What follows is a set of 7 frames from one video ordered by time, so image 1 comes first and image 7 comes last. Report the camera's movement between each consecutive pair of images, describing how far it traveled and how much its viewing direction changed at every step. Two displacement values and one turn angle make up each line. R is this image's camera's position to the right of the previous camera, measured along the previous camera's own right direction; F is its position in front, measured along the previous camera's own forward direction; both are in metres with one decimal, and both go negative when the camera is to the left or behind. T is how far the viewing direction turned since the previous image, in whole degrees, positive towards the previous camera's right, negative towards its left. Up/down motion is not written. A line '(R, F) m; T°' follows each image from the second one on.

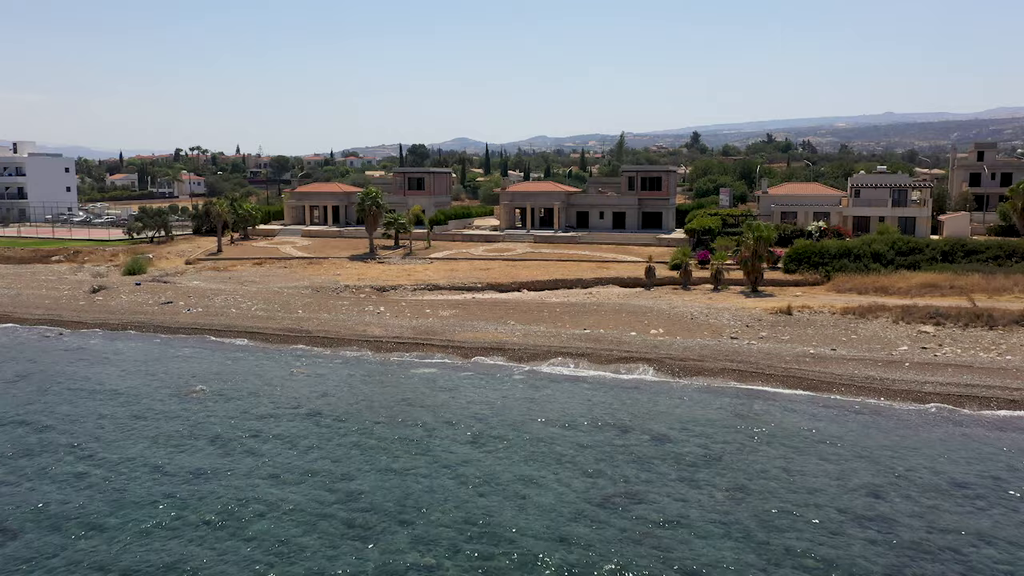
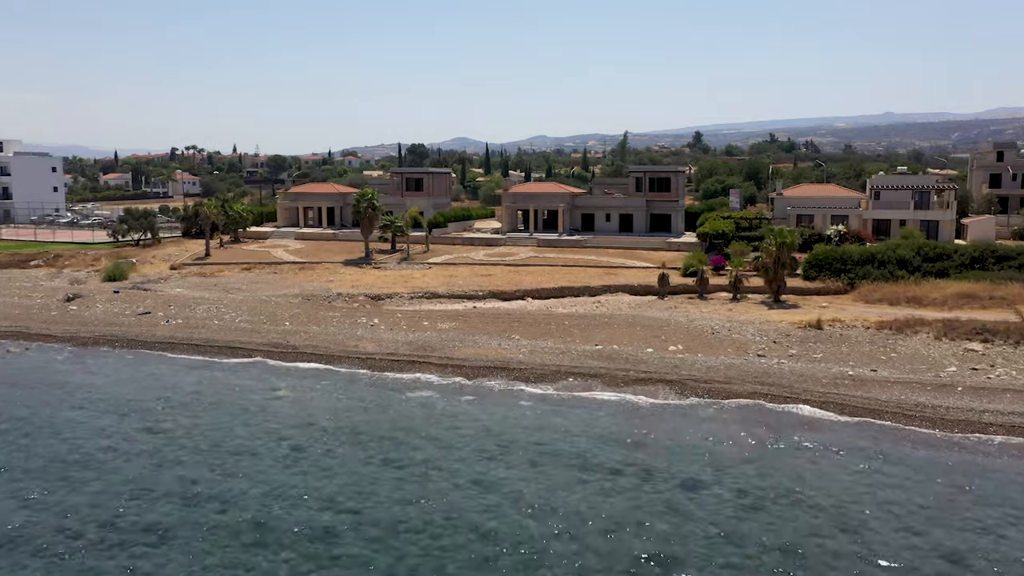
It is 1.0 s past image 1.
(-0.3, +2.9) m; 0°
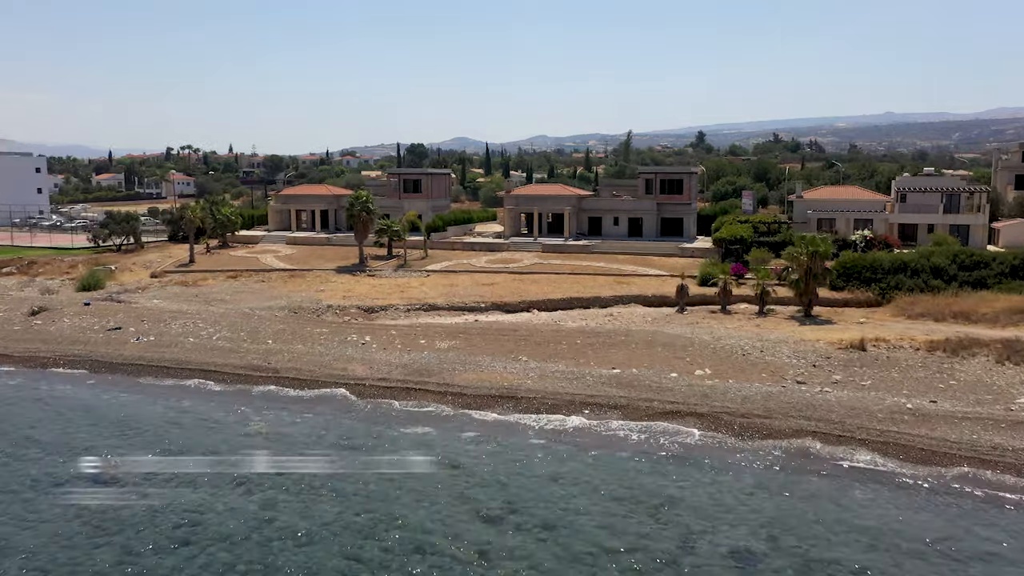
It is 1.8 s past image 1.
(-0.3, +3.4) m; 0°
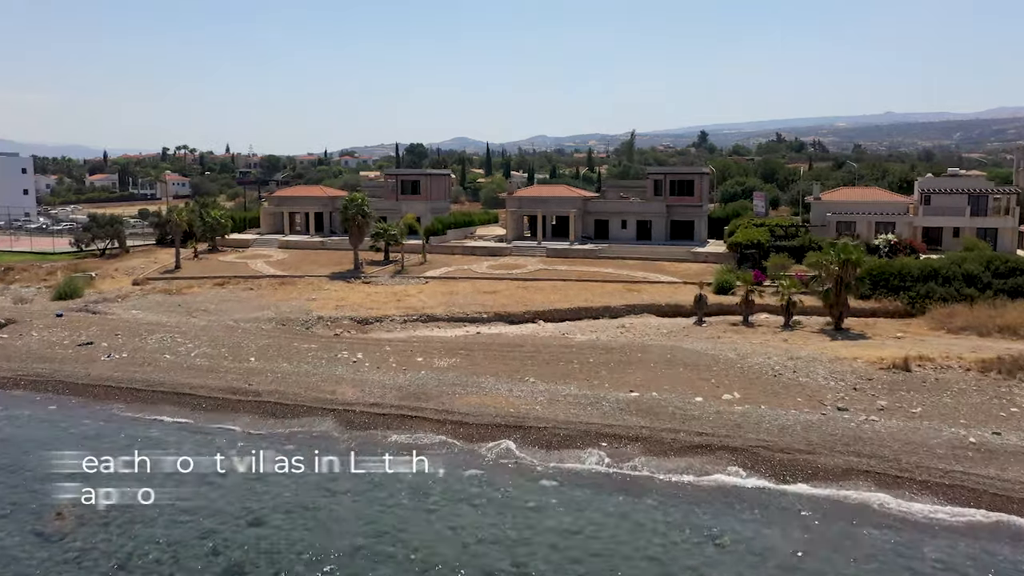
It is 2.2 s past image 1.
(-0.2, +2.8) m; 0°
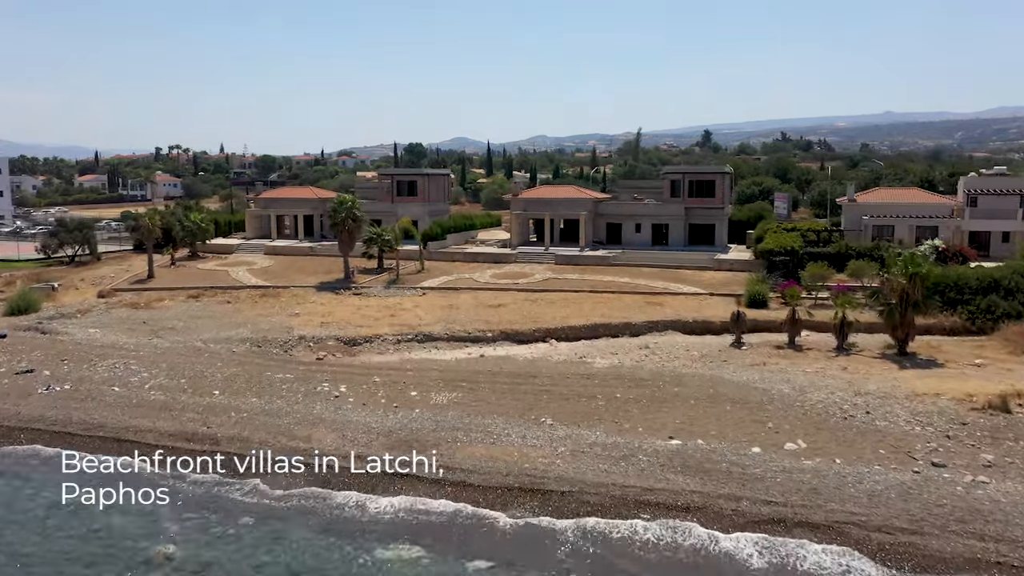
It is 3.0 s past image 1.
(-0.4, +4.7) m; 0°
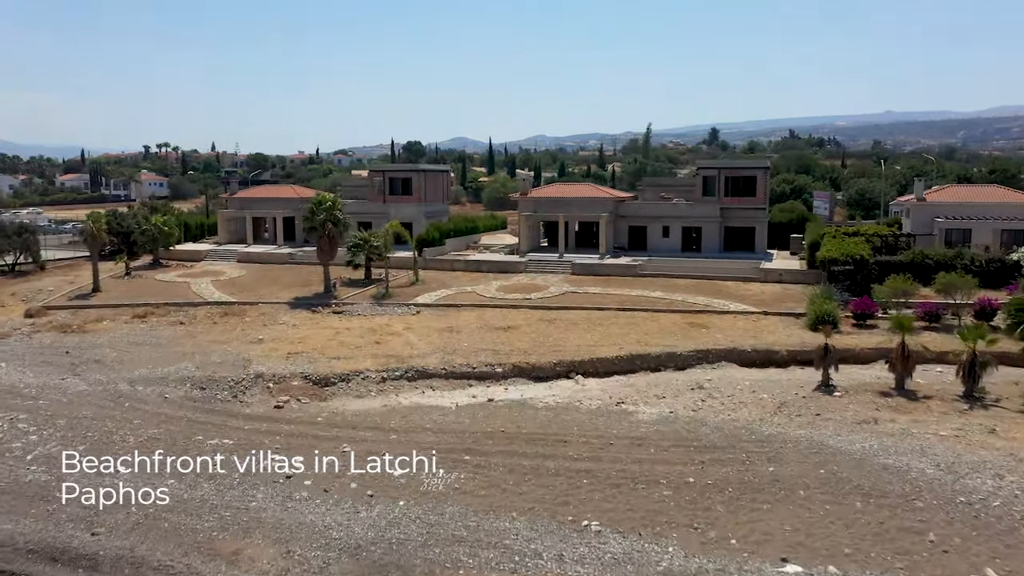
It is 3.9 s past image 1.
(-0.6, +7.3) m; 0°
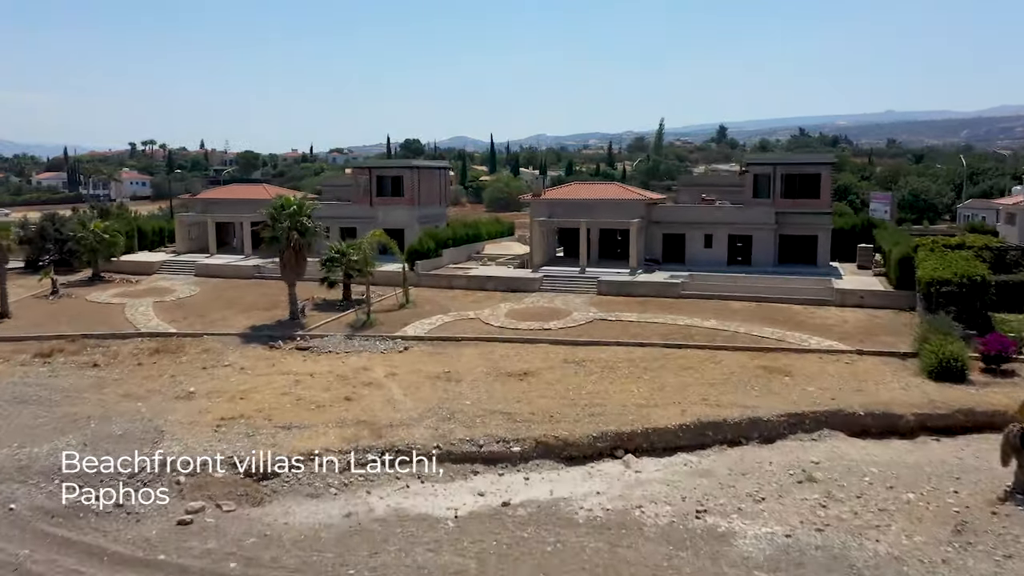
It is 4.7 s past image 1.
(-0.6, +8.2) m; 0°
